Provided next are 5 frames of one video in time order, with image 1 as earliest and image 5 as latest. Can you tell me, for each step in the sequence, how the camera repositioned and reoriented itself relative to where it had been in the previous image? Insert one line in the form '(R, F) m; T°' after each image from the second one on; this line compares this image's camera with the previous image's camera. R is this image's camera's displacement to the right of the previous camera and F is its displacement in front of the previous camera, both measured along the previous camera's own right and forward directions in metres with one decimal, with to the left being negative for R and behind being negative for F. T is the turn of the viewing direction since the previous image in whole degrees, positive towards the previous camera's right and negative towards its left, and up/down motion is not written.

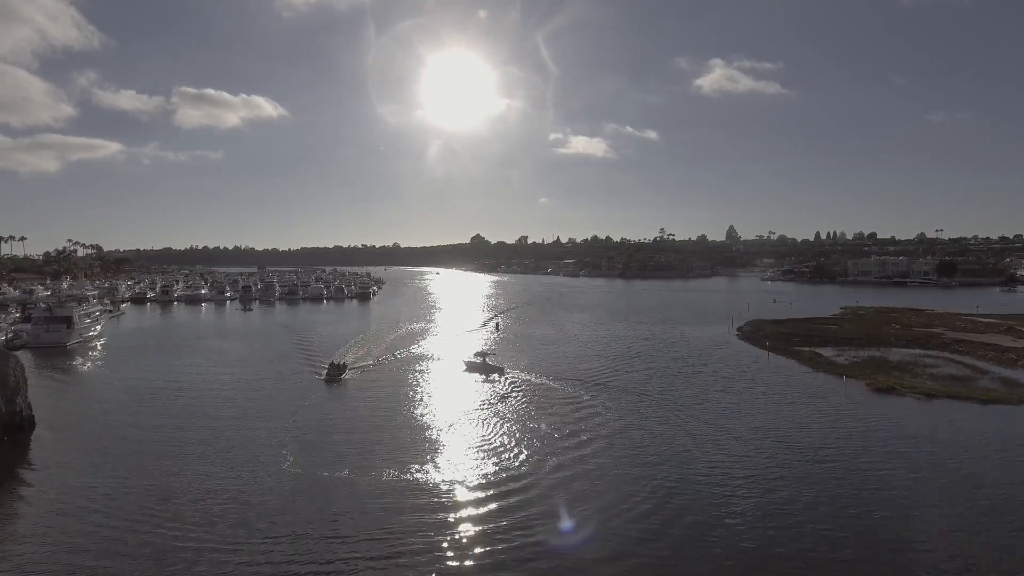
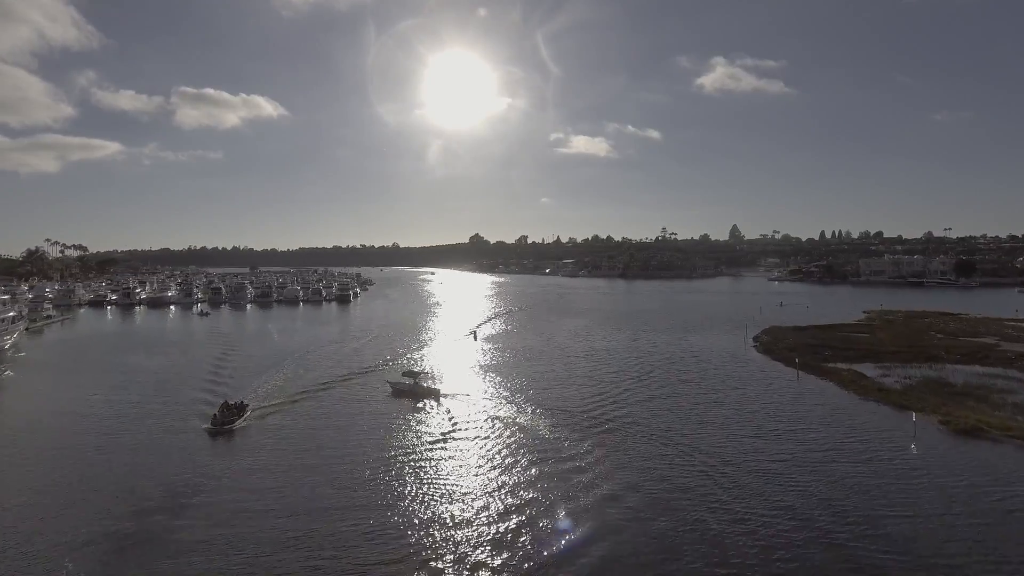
(+1.2, +5.8) m; 0°
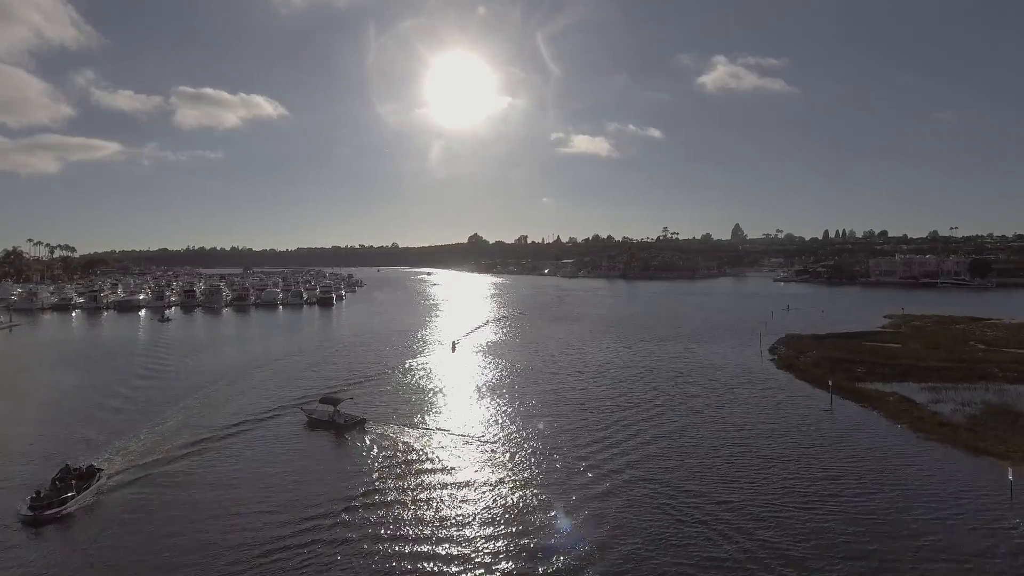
(+0.9, +4.4) m; 0°
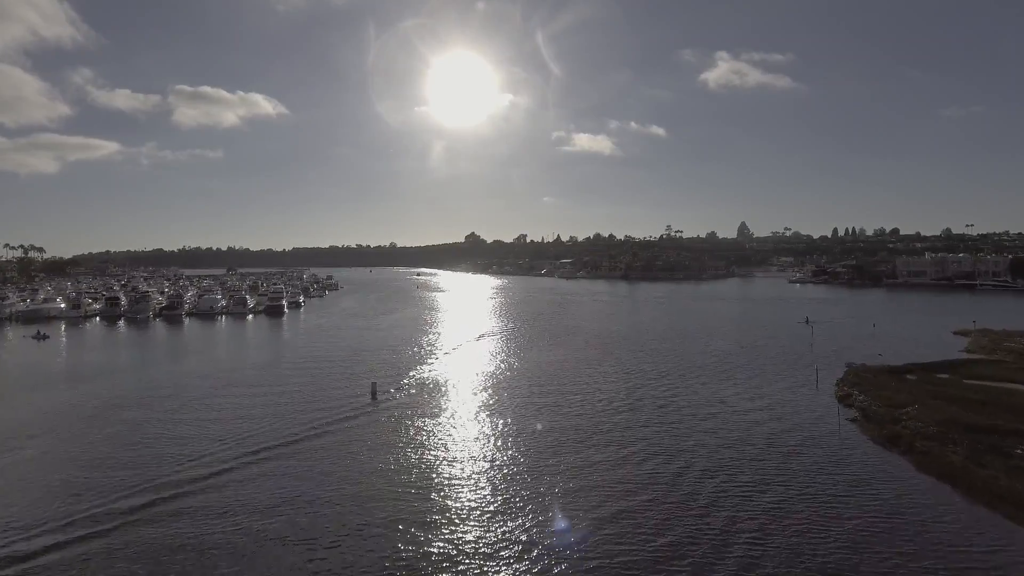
(+2.0, +10.4) m; 0°
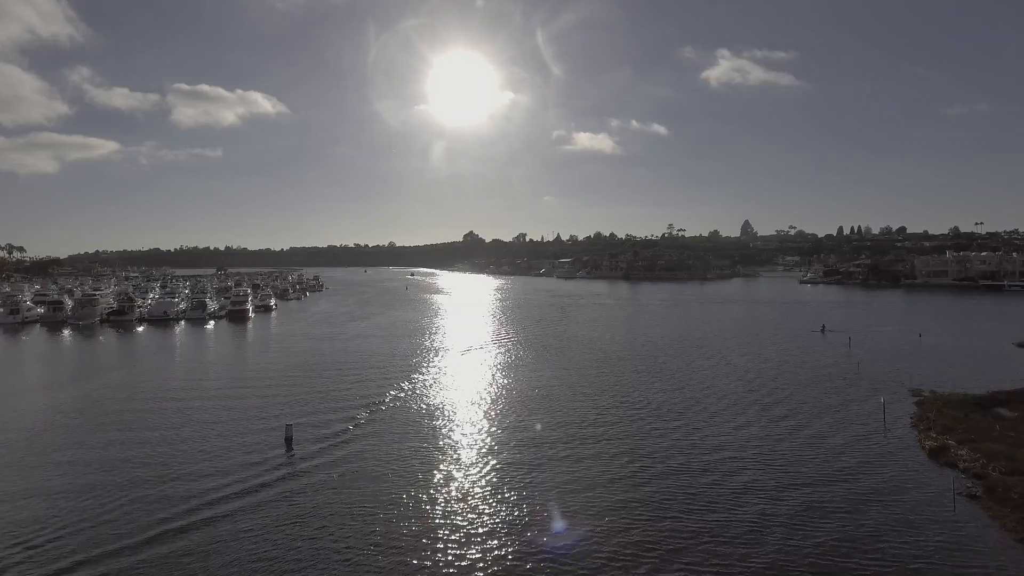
(+0.9, +6.0) m; 0°
